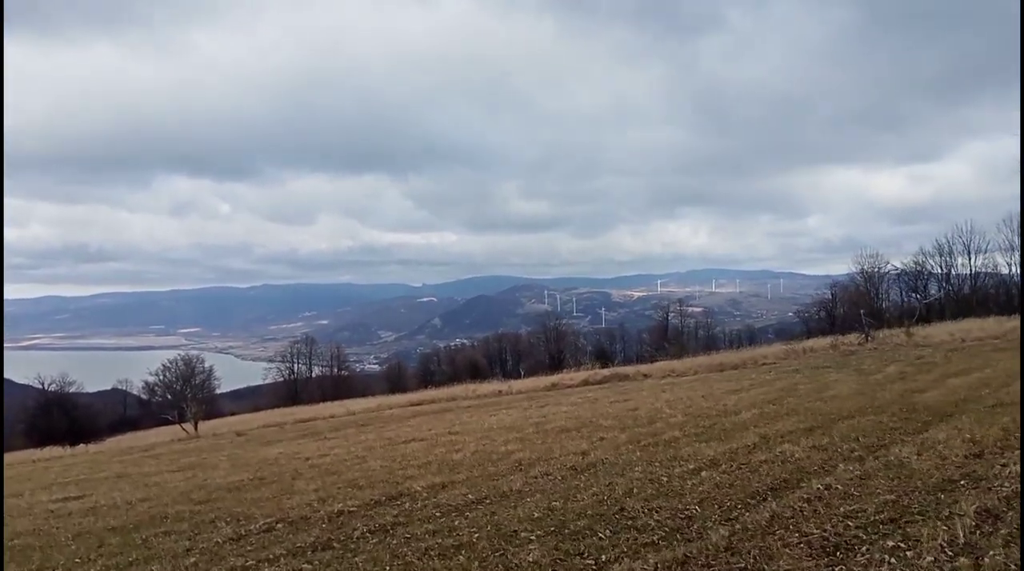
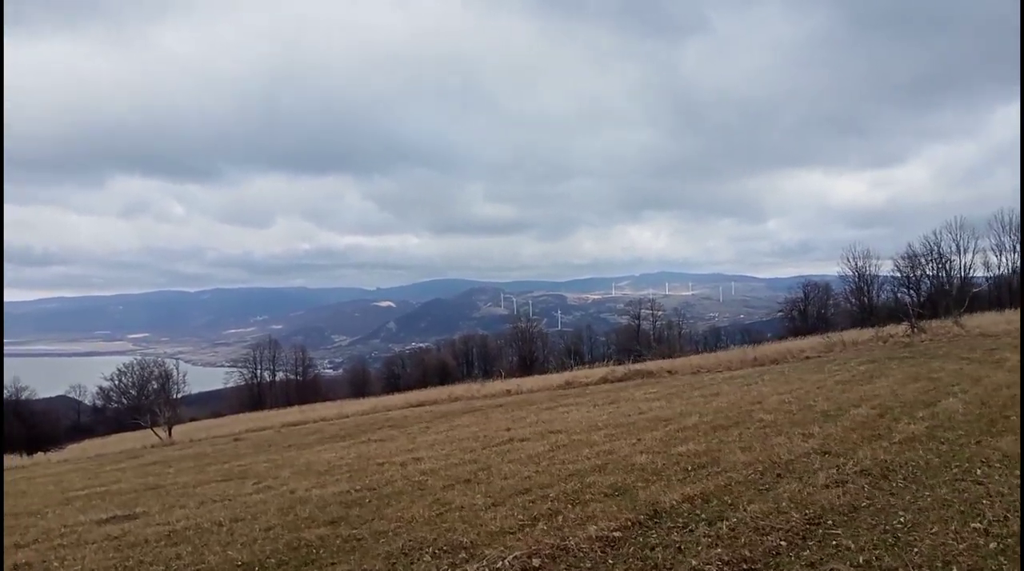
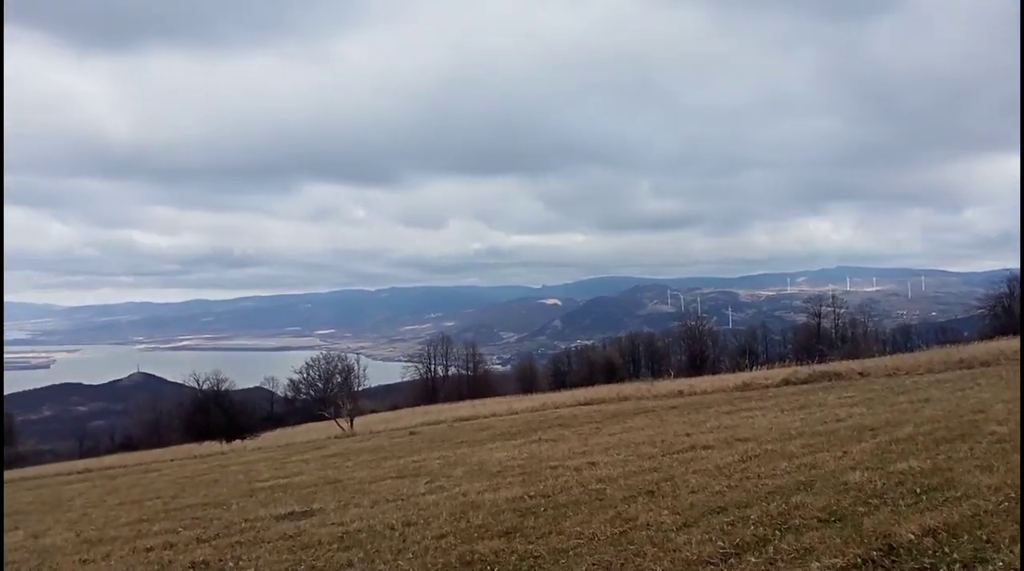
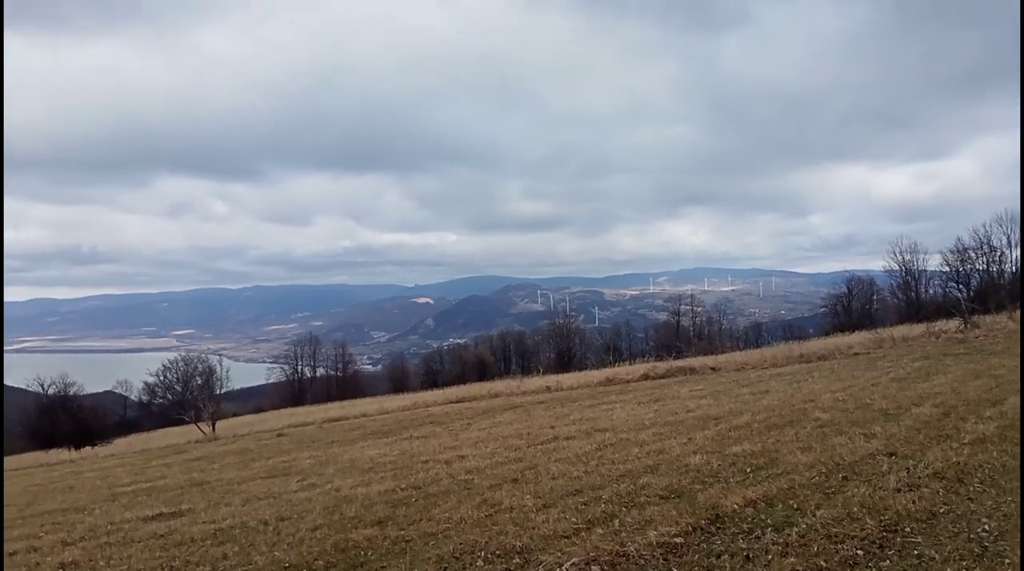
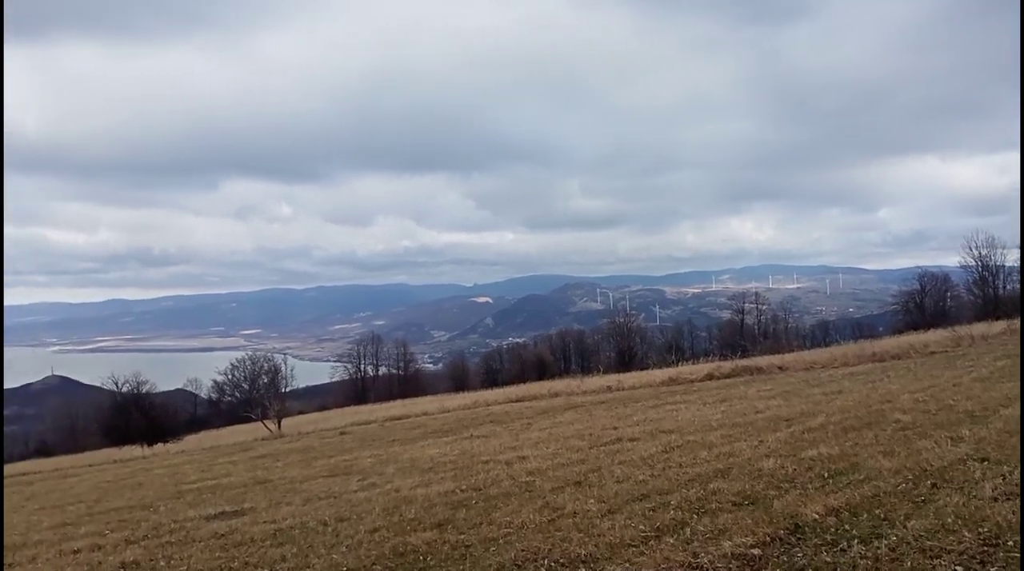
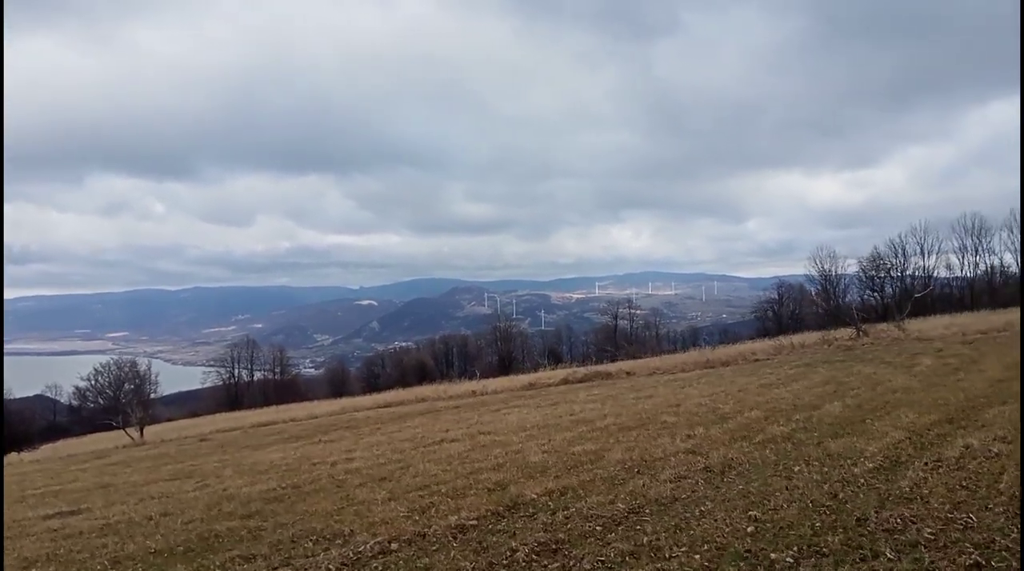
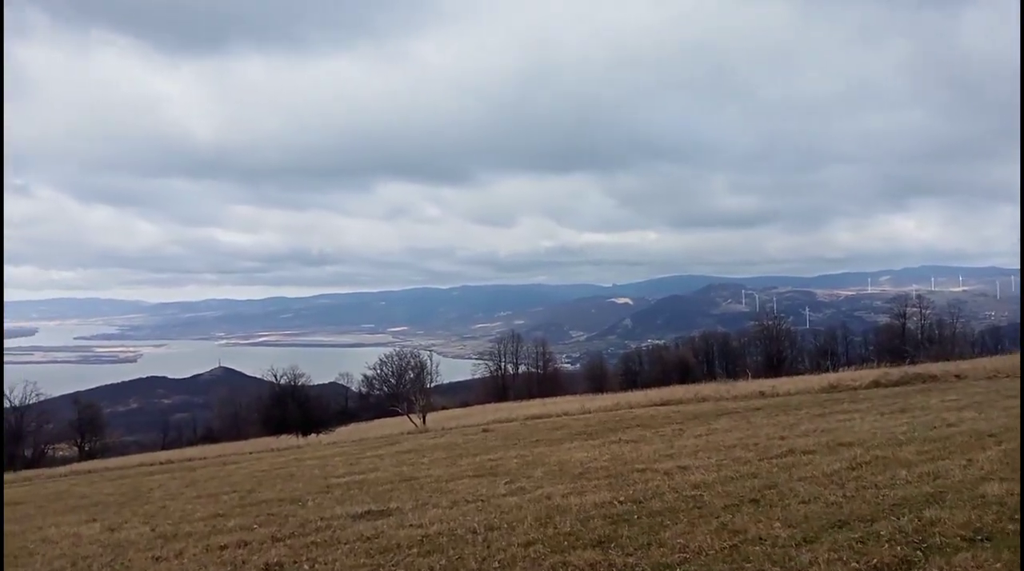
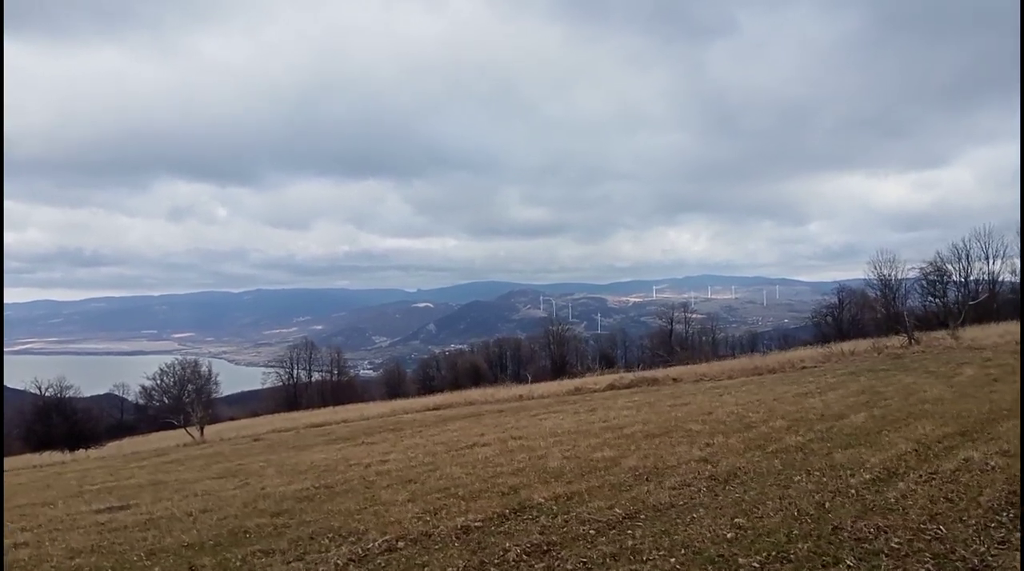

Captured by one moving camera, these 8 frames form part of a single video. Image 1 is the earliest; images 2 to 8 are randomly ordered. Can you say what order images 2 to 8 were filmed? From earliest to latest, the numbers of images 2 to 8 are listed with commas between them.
8, 6, 2, 4, 5, 3, 7
